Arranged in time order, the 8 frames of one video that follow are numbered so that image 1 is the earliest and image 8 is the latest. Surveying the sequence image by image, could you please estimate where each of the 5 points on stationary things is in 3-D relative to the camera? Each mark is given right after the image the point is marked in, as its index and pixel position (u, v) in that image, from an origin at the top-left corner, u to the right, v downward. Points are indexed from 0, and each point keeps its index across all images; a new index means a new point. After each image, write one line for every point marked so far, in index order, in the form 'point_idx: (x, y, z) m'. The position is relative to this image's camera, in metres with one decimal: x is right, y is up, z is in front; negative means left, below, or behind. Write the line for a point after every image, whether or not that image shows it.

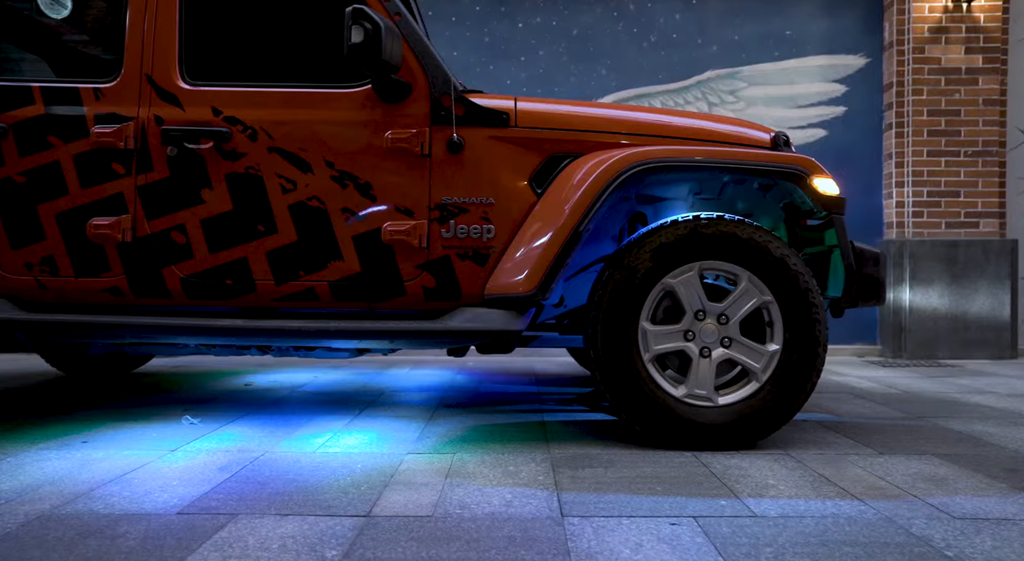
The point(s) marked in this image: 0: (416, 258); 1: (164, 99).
0: (-0.4, +0.1, +2.9) m
1: (-1.5, +0.8, +2.9) m
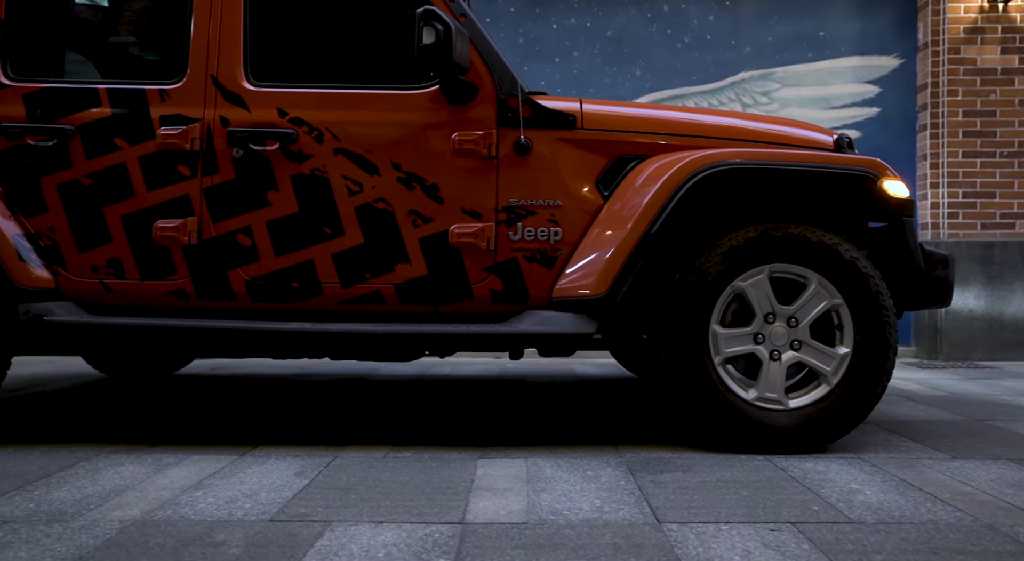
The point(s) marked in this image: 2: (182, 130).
0: (-0.1, +0.1, +2.9) m
1: (-1.2, +0.8, +2.9) m
2: (-1.4, +0.6, +2.8) m
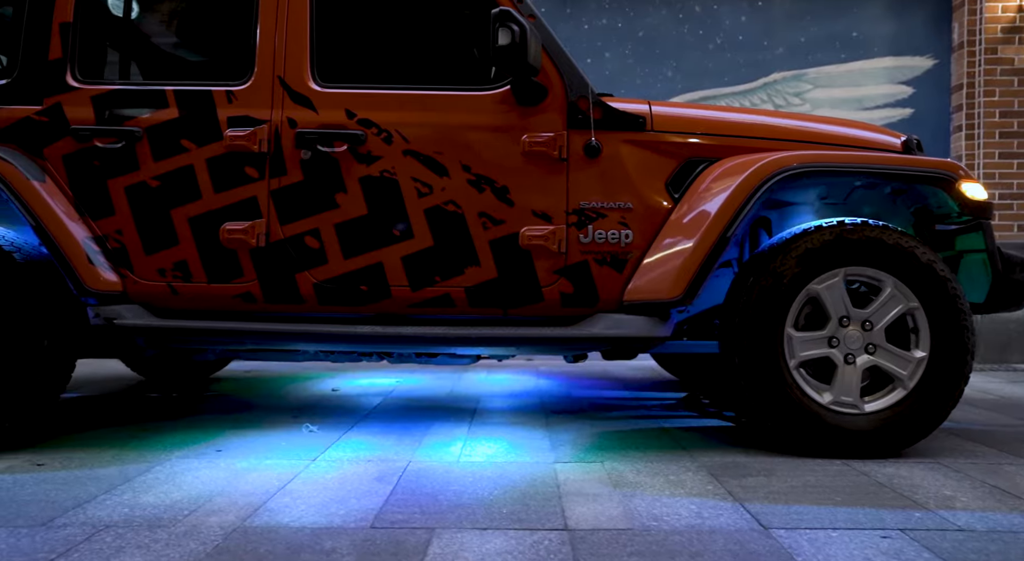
0: (+0.2, +0.1, +2.9) m
1: (-0.9, +0.8, +2.8) m
2: (-1.1, +0.6, +2.8) m
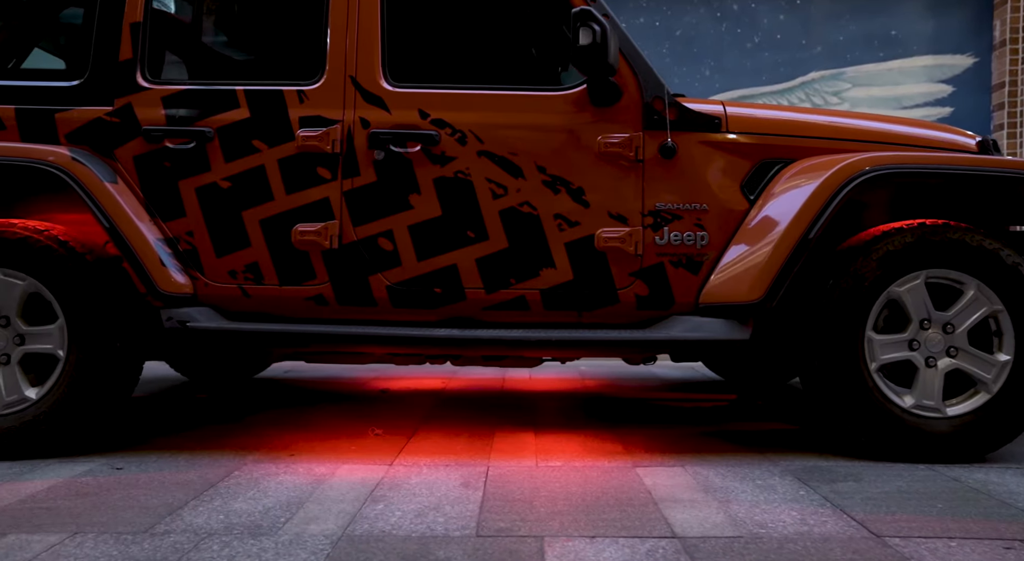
0: (+0.5, +0.1, +2.8) m
1: (-0.6, +0.8, +2.8) m
2: (-0.8, +0.6, +2.8) m
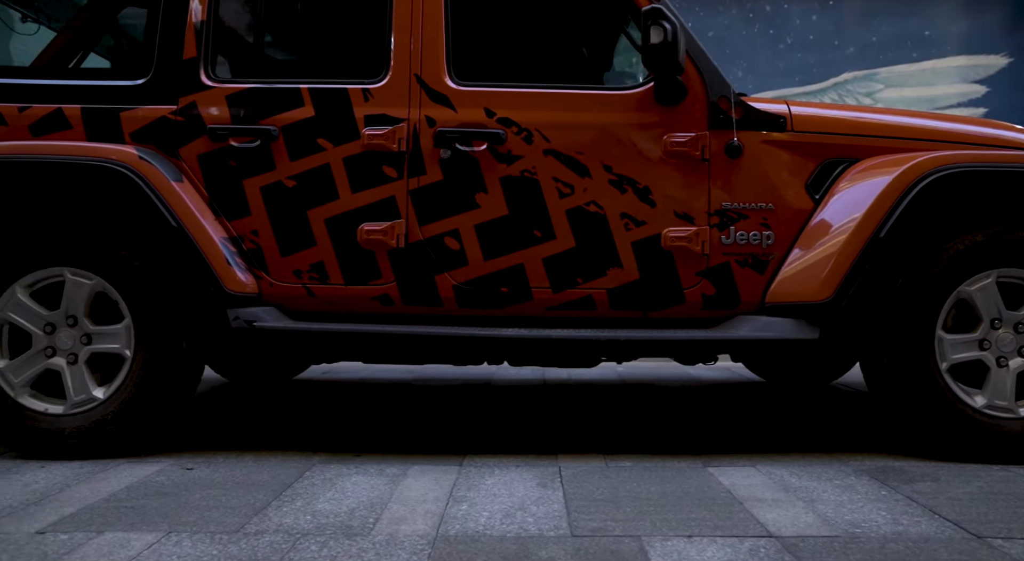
0: (+0.8, +0.1, +2.8) m
1: (-0.3, +0.8, +2.8) m
2: (-0.5, +0.6, +2.8) m
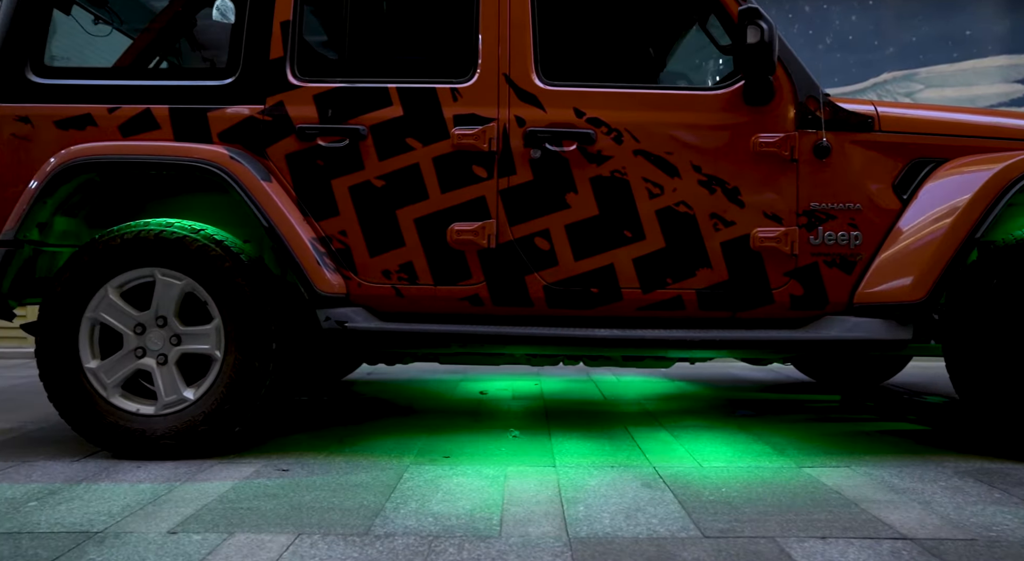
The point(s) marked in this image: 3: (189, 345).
0: (+1.1, +0.1, +2.8) m
1: (+0.1, +0.8, +2.8) m
2: (-0.1, +0.6, +2.7) m
3: (-1.3, -0.3, +2.7) m
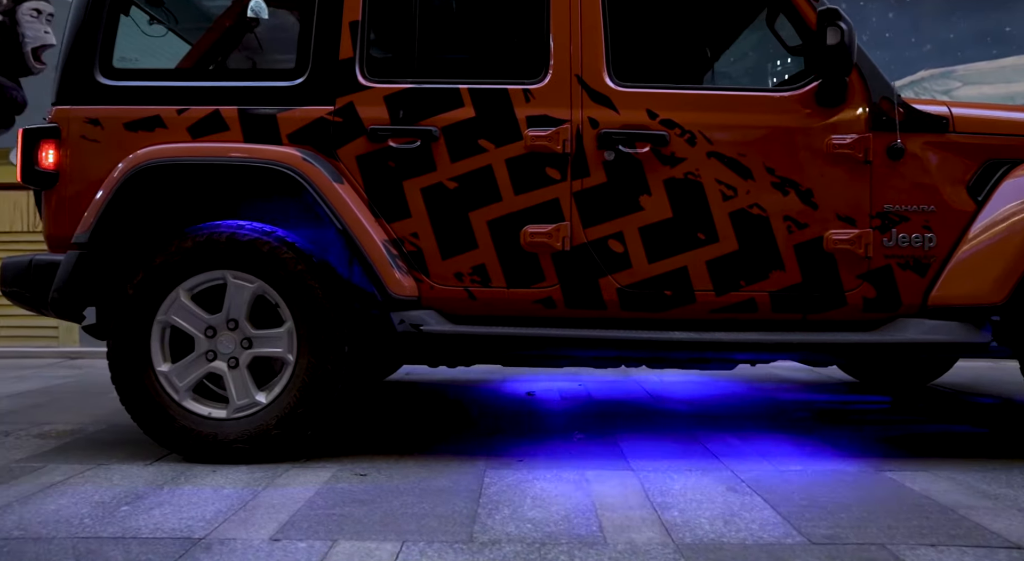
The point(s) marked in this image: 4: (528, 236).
0: (+1.4, +0.1, +2.8) m
1: (+0.4, +0.7, +2.8) m
2: (+0.2, +0.6, +2.7) m
3: (-1.0, -0.3, +2.7) m
4: (+0.1, +0.2, +2.7) m
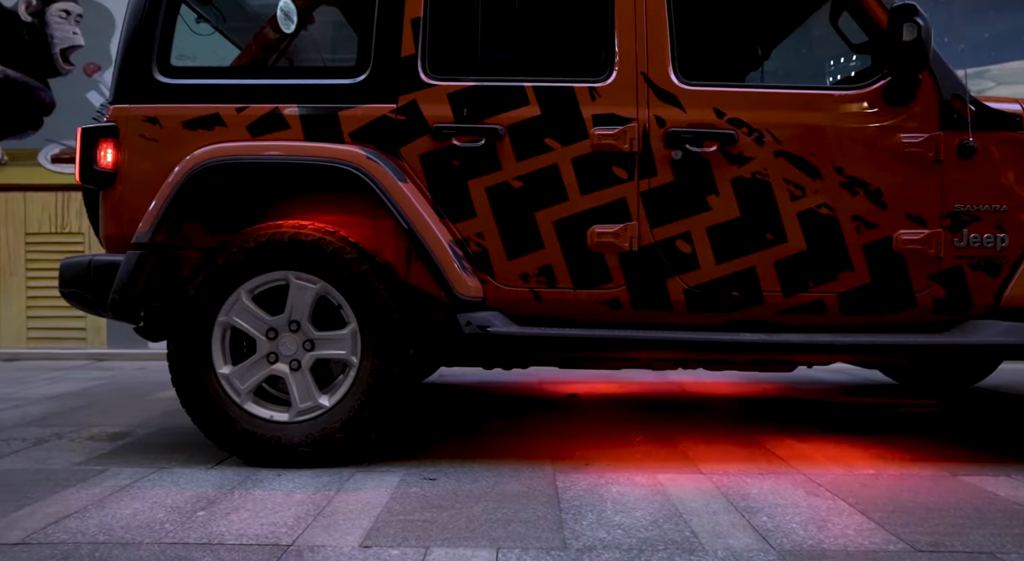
0: (+1.7, +0.1, +2.7) m
1: (+0.6, +0.7, +2.7) m
2: (+0.4, +0.6, +2.7) m
3: (-0.7, -0.3, +2.6) m
4: (+0.3, +0.2, +2.7) m
